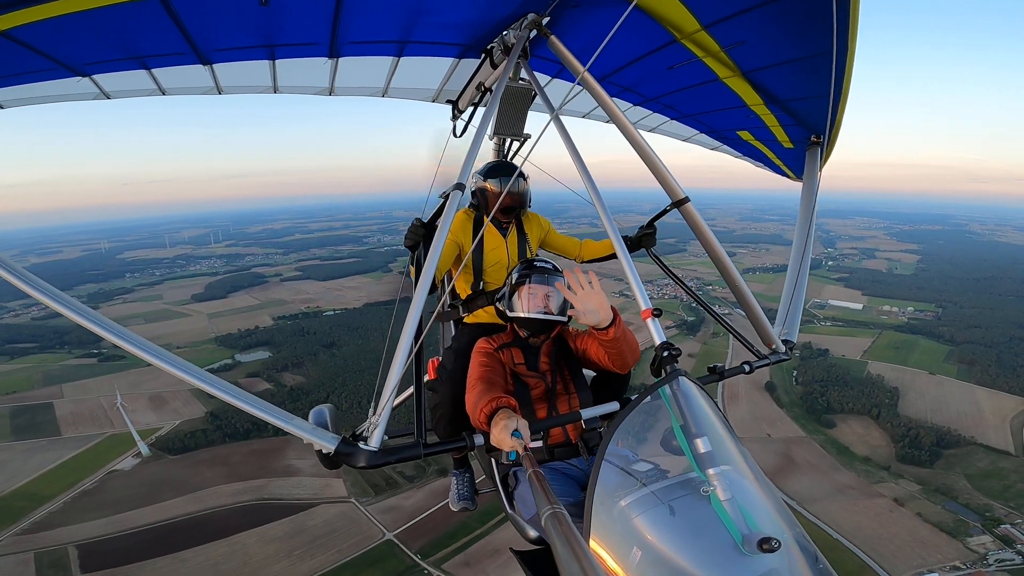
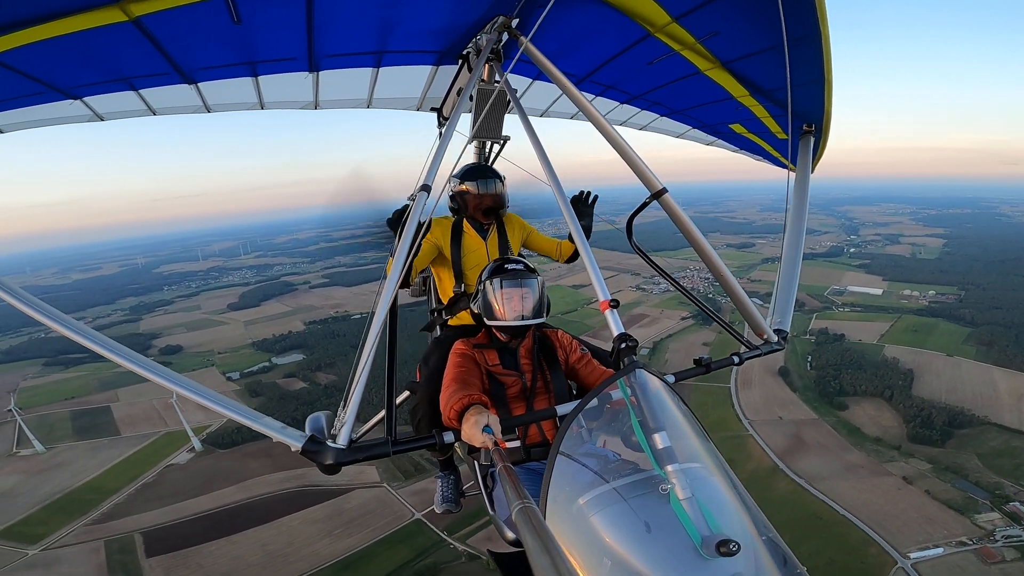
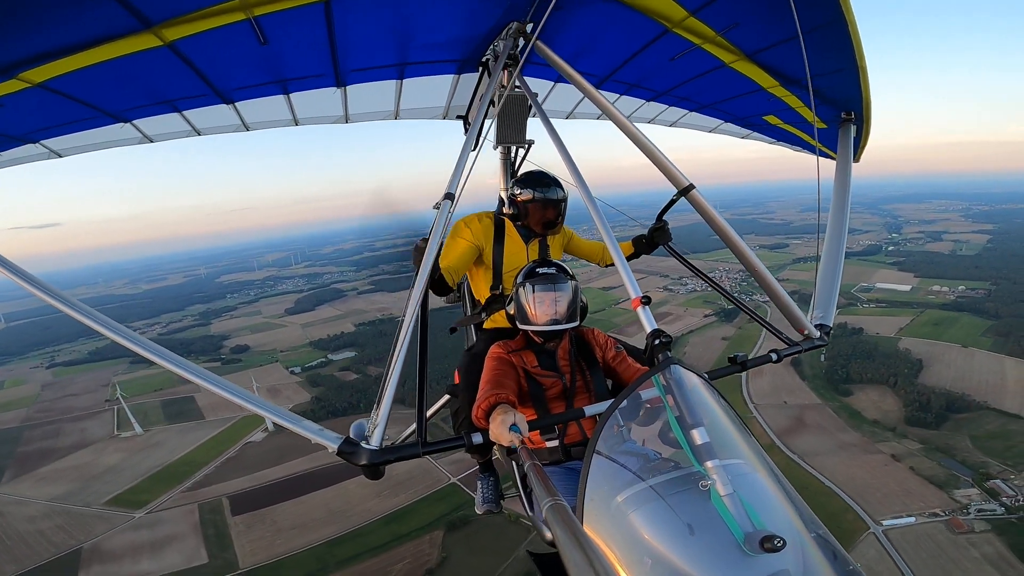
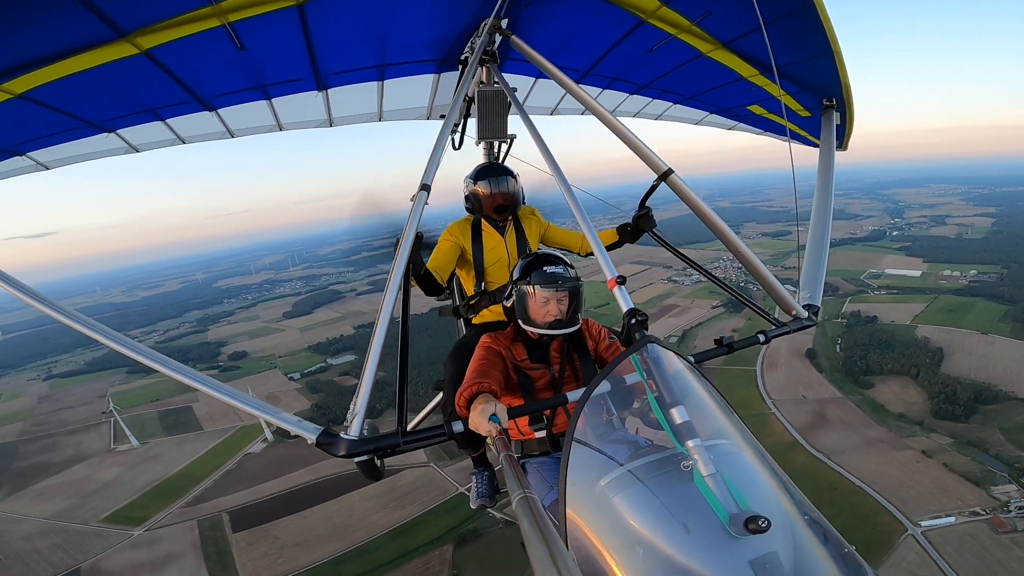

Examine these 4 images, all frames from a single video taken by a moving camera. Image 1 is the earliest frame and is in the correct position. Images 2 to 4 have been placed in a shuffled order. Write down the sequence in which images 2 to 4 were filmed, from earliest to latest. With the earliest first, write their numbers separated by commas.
2, 4, 3
